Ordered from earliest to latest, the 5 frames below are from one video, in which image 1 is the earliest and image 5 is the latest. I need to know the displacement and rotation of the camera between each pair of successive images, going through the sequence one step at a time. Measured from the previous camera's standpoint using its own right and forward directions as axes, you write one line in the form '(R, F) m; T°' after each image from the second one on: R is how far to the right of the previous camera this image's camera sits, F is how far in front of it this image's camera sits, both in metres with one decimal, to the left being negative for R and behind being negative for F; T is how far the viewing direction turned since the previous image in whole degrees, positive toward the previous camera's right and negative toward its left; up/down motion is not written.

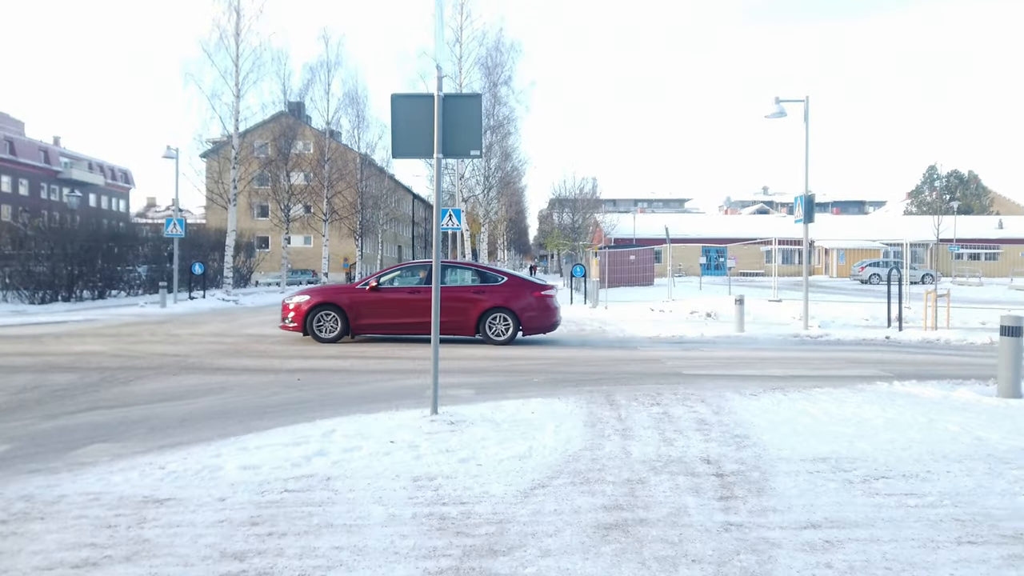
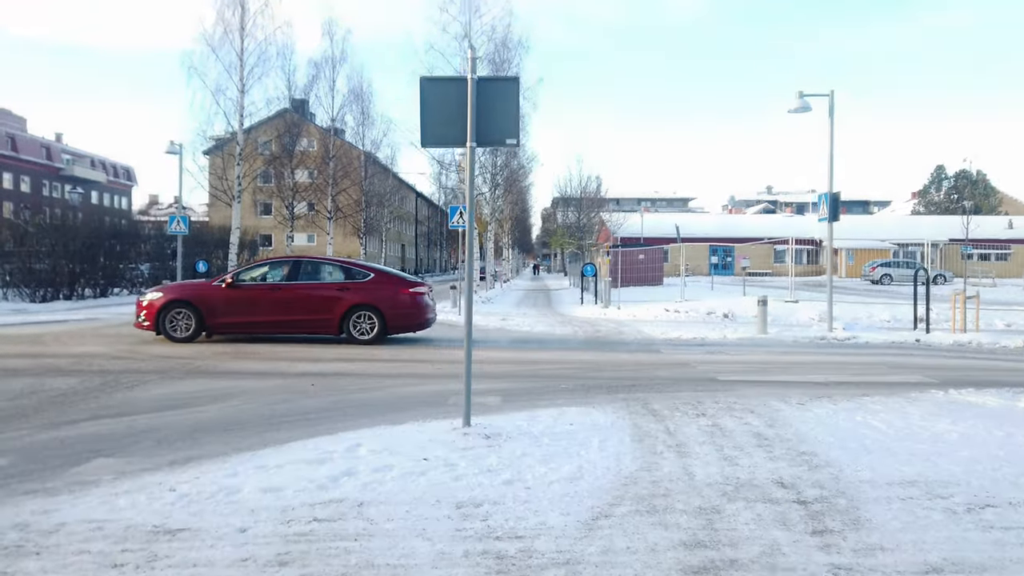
(-0.3, +0.5) m; 0°
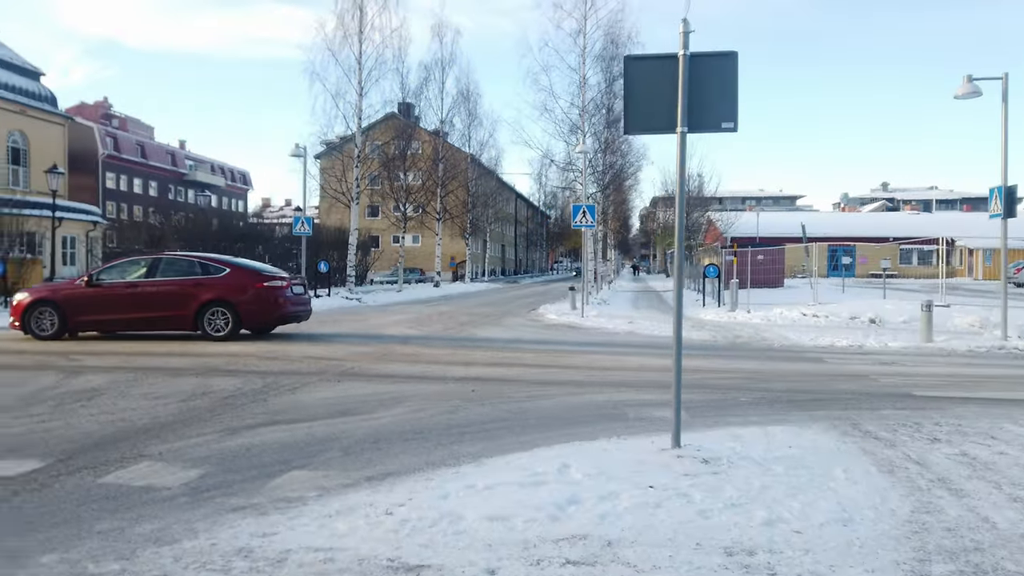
(-0.9, +0.5) m; -7°
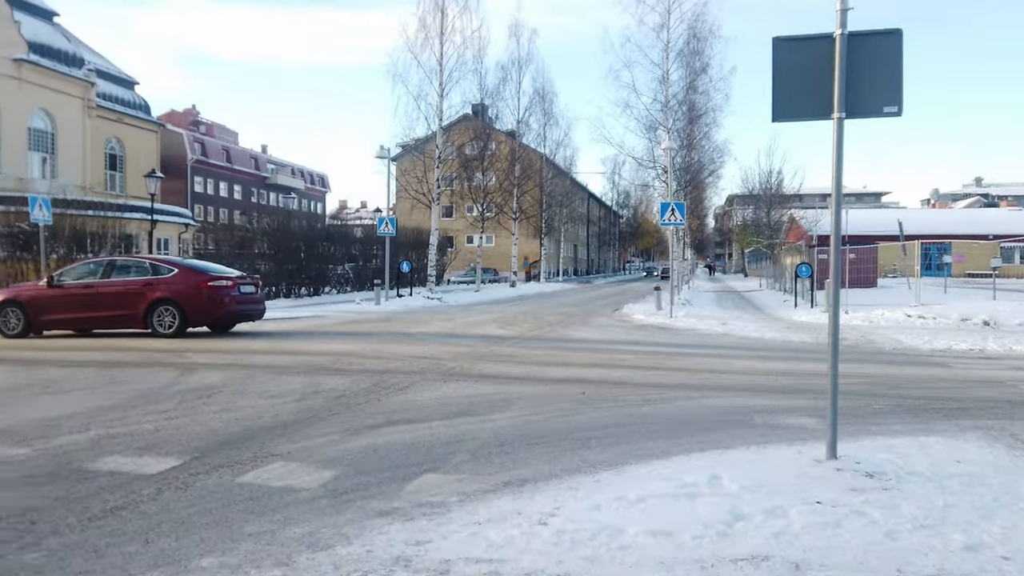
(-0.5, +0.2) m; -5°
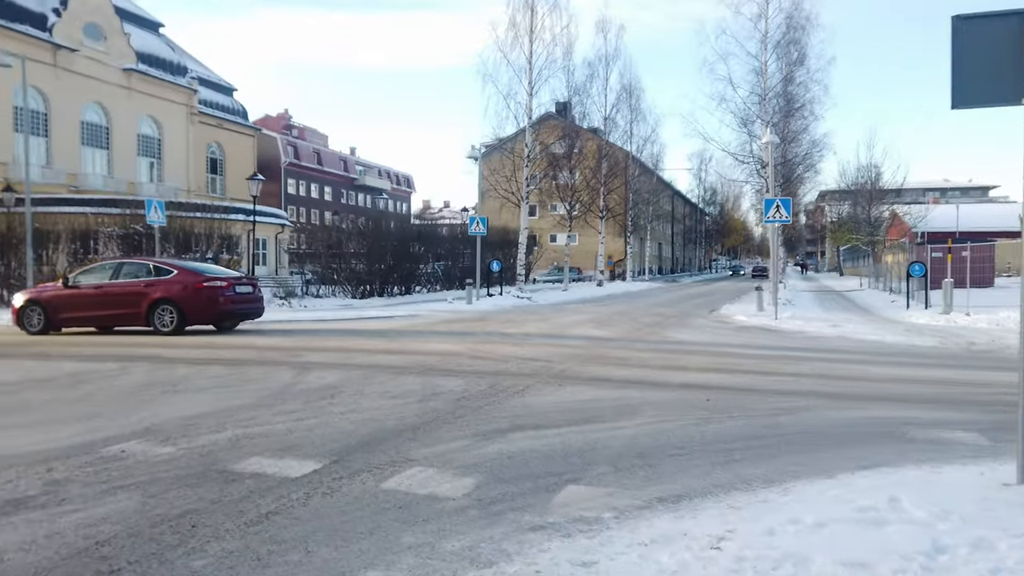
(-0.4, +0.2) m; -6°
